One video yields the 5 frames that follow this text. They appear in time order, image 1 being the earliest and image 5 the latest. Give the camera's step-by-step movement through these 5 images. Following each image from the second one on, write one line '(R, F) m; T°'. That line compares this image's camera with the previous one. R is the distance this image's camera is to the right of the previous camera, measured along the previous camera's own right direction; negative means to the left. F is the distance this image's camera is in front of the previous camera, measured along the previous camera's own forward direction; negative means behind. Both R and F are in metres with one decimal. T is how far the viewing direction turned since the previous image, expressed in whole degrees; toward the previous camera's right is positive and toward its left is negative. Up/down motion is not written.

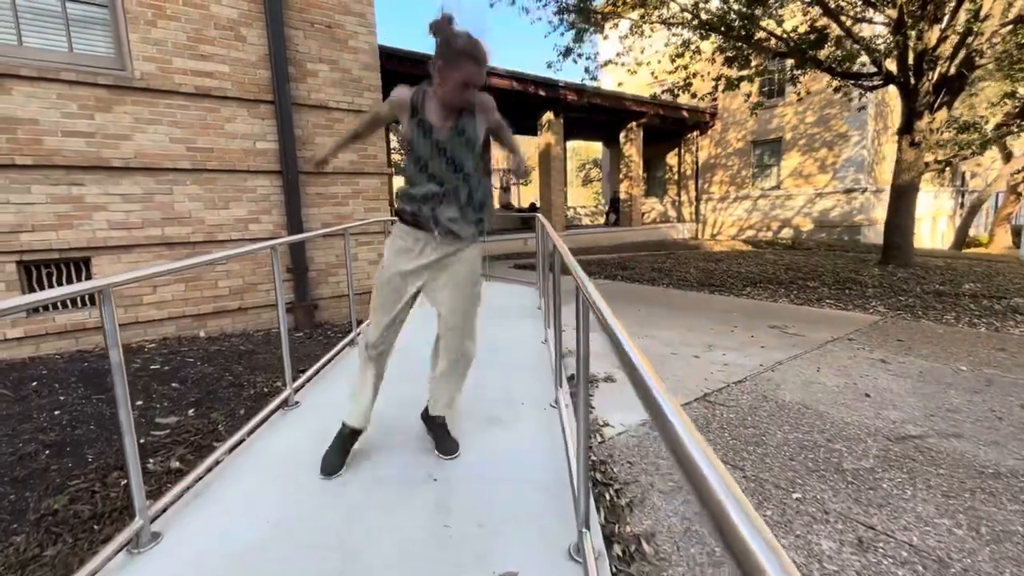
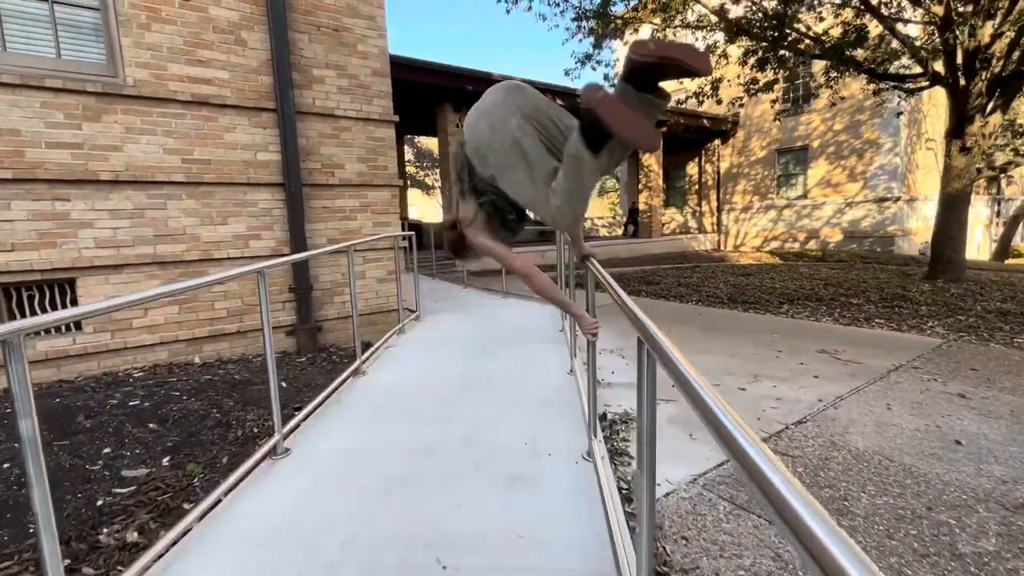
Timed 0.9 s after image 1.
(-0.1, +0.5) m; -2°
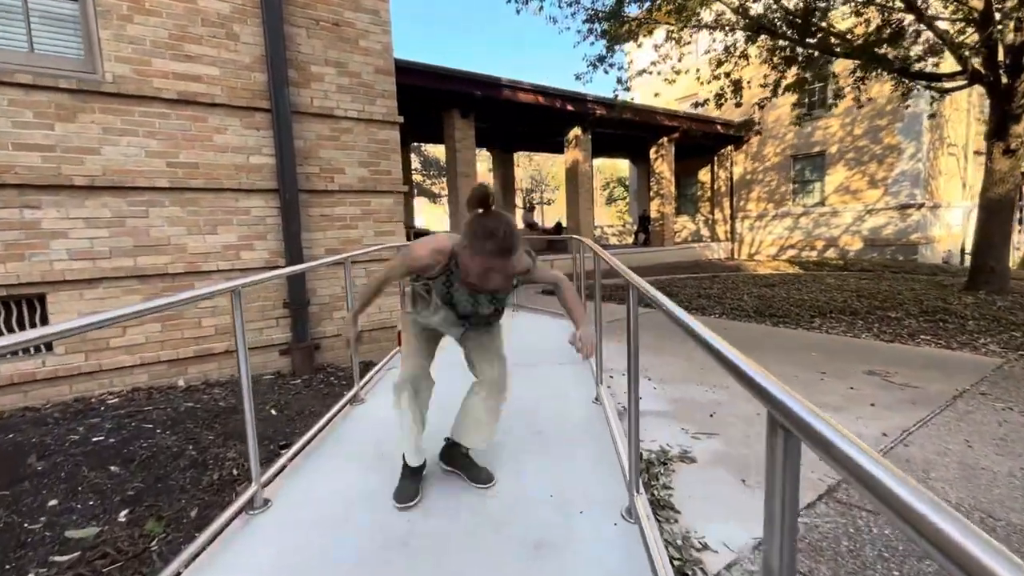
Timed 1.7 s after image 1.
(-0.1, +0.4) m; -1°
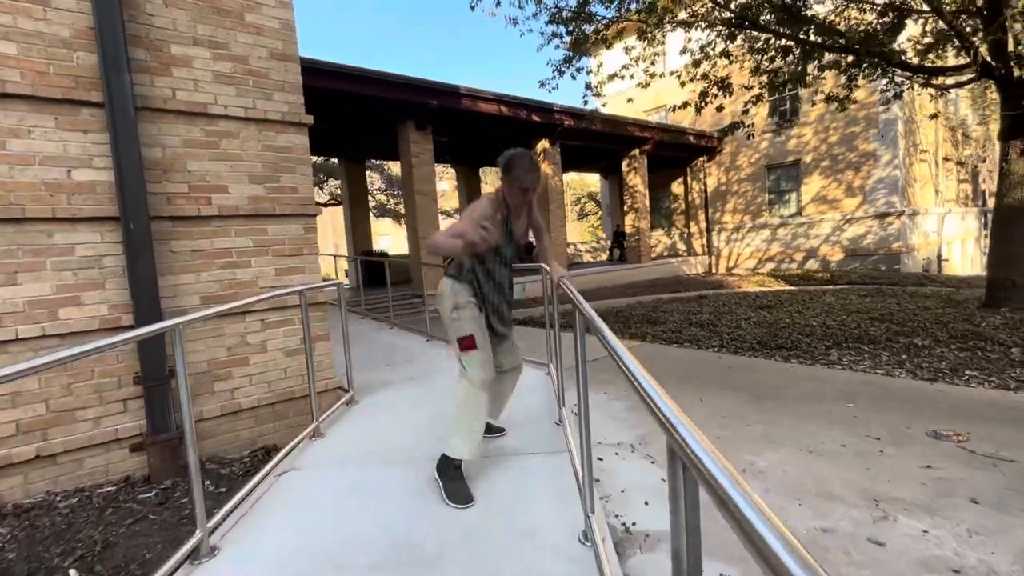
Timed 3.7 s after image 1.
(+0.2, +1.2) m; +3°
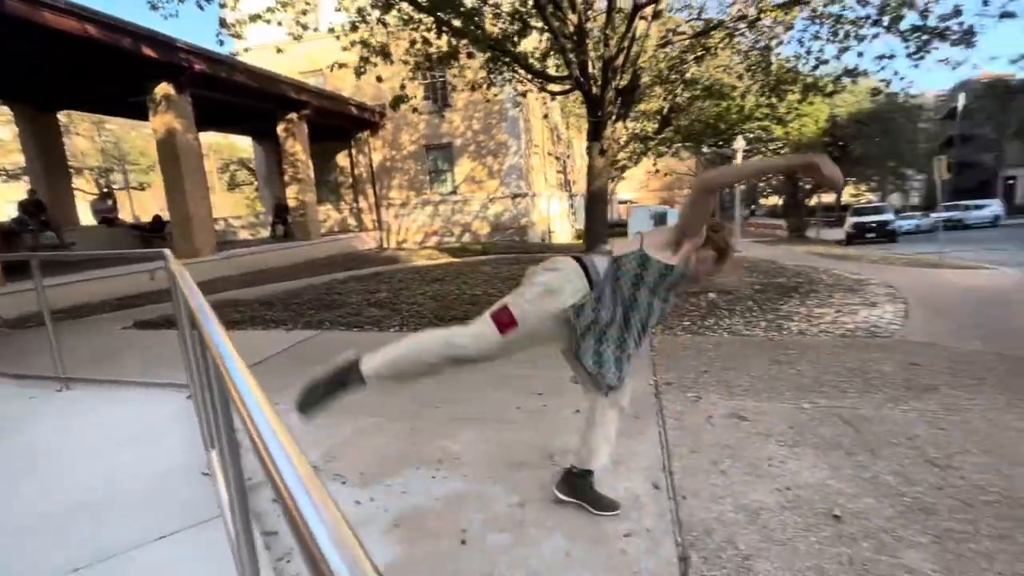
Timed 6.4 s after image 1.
(+0.2, +0.5) m; +37°
